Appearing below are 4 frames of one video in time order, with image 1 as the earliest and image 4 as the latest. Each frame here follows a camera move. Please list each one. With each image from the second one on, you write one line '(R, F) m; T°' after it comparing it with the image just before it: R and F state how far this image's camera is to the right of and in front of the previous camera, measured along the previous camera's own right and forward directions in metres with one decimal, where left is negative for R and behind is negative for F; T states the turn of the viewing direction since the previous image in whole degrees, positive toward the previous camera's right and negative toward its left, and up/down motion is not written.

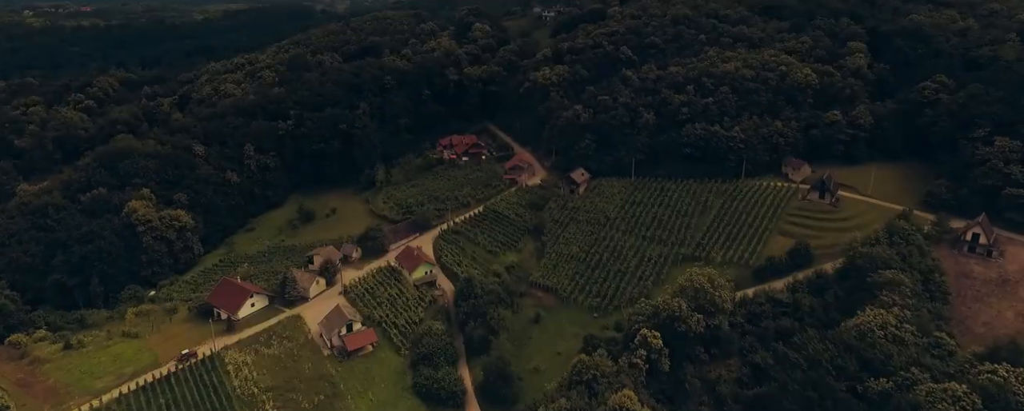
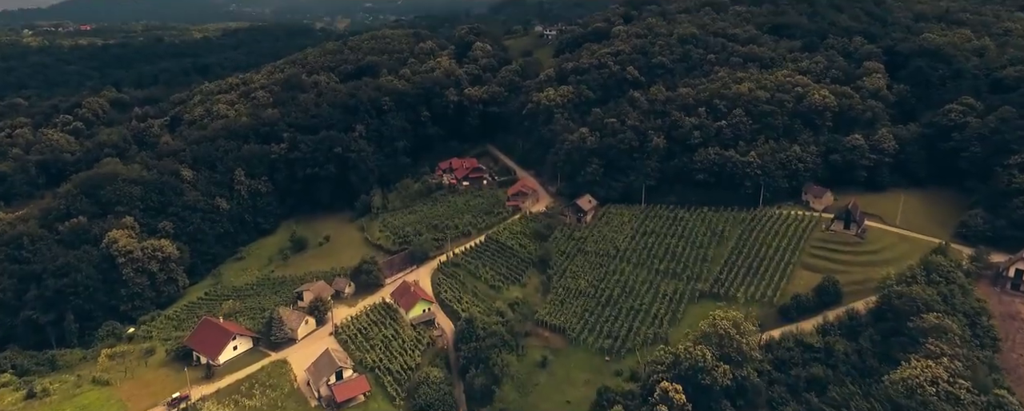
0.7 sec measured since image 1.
(-0.3, +2.6) m; 0°
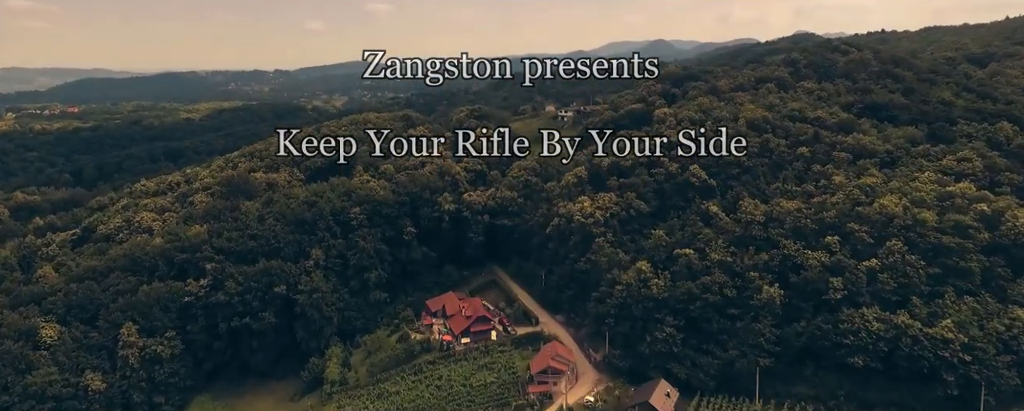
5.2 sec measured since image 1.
(-1.5, +17.2) m; 0°
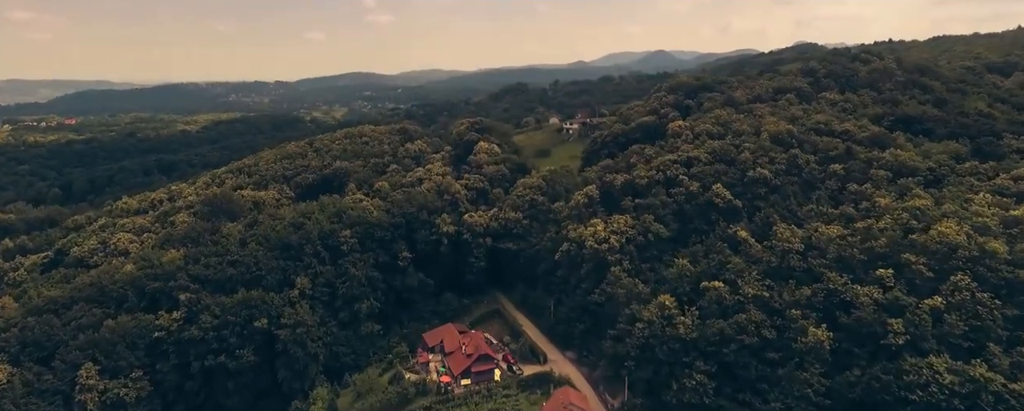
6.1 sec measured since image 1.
(-0.3, +3.8) m; 0°
